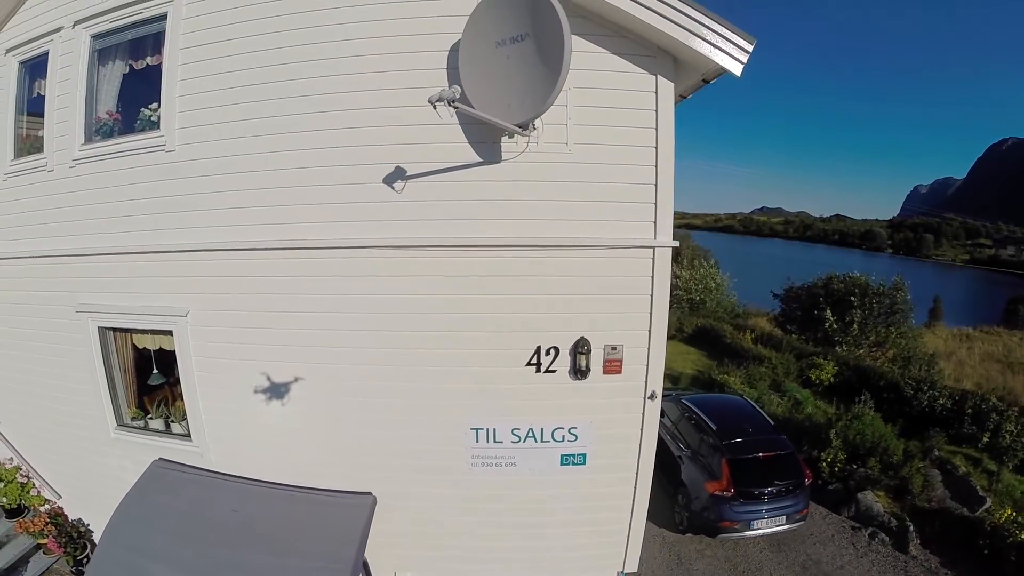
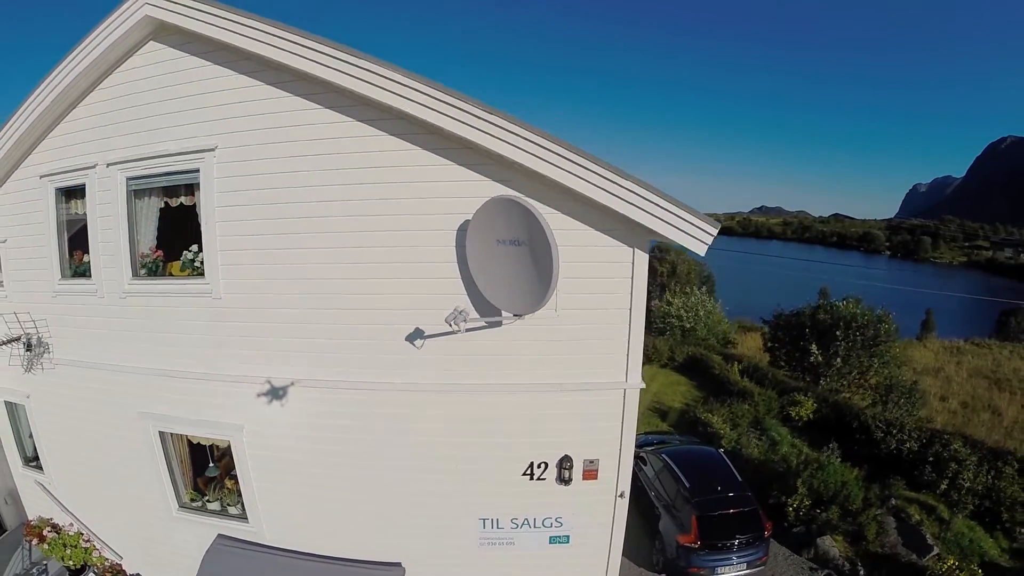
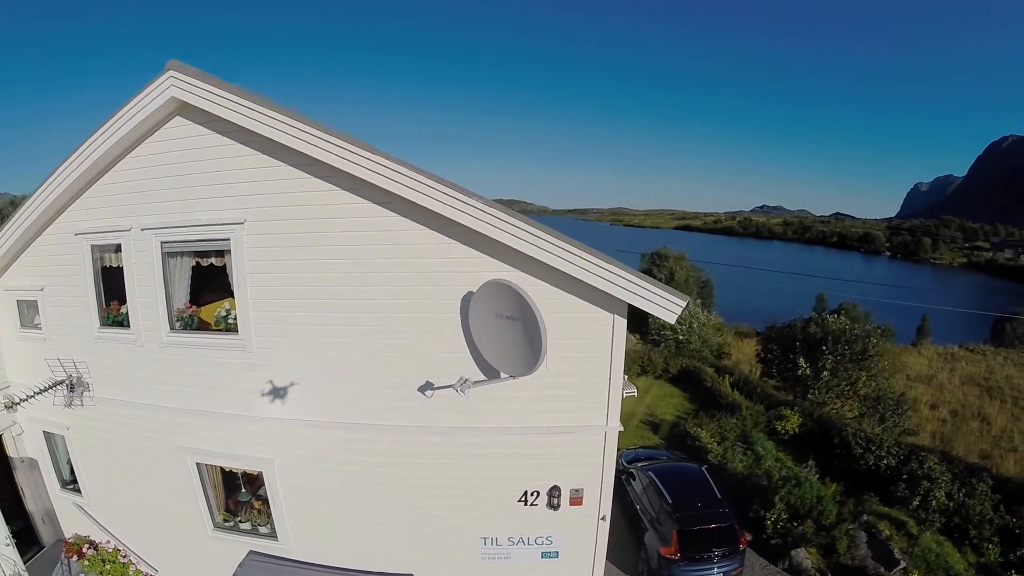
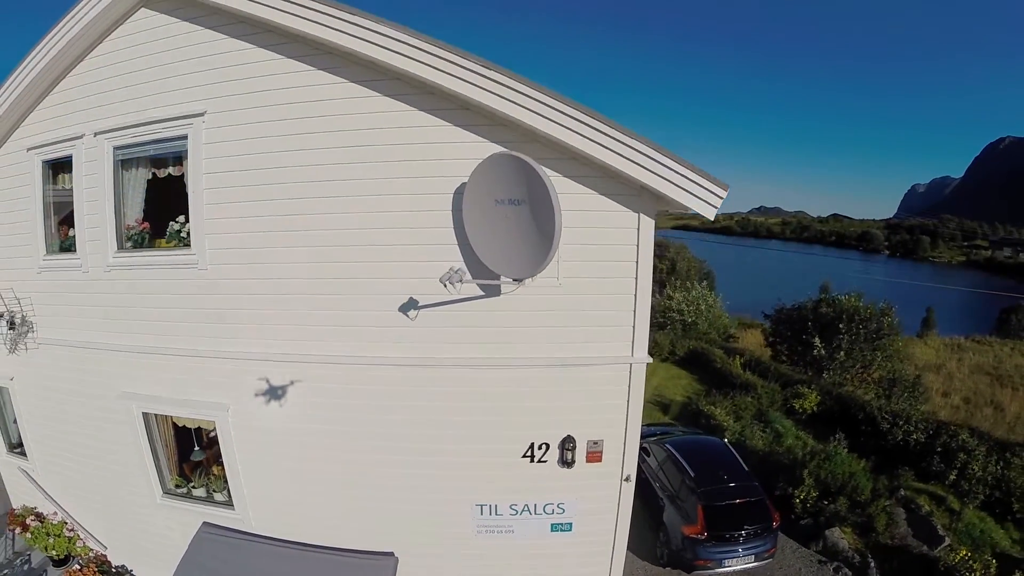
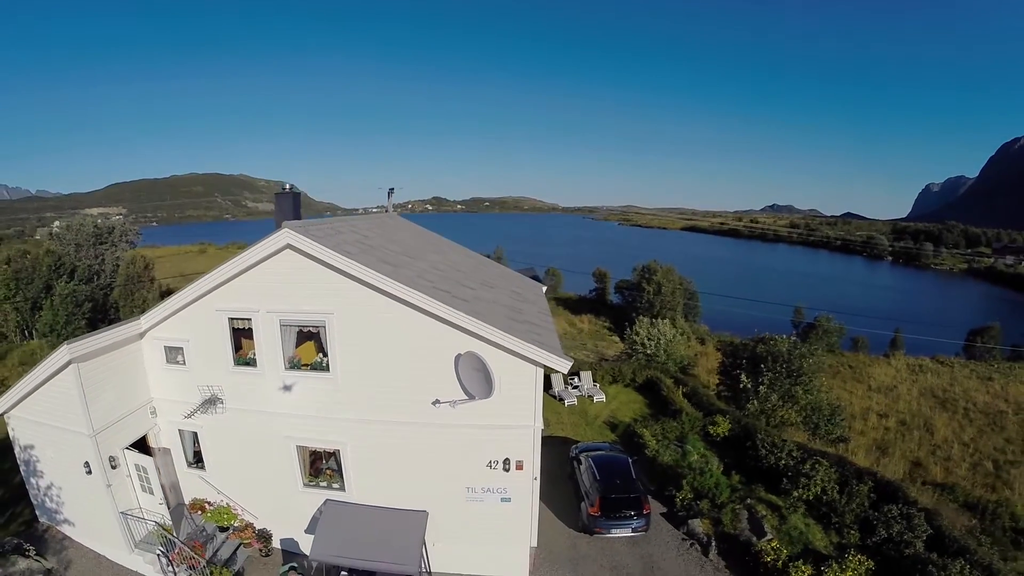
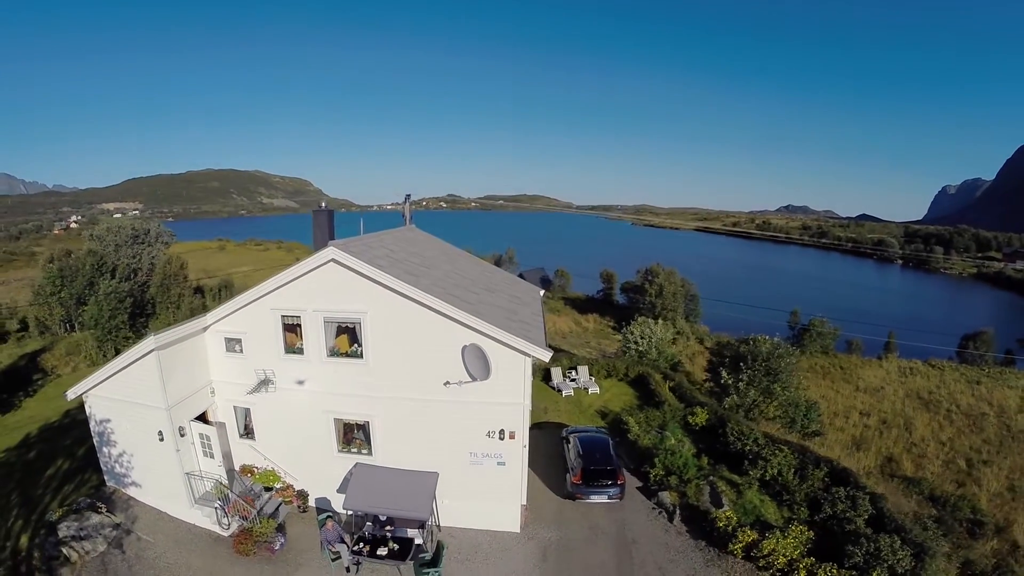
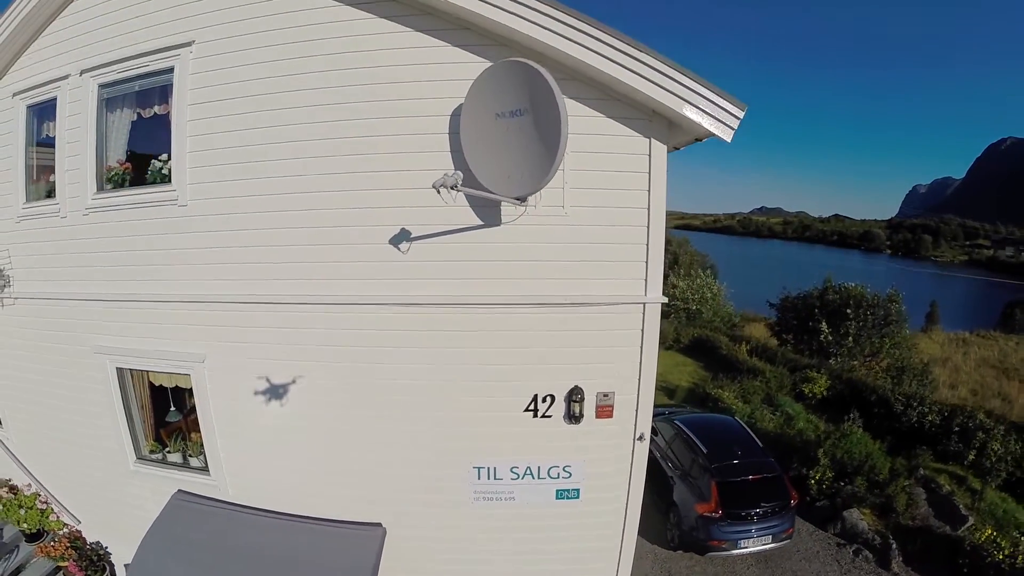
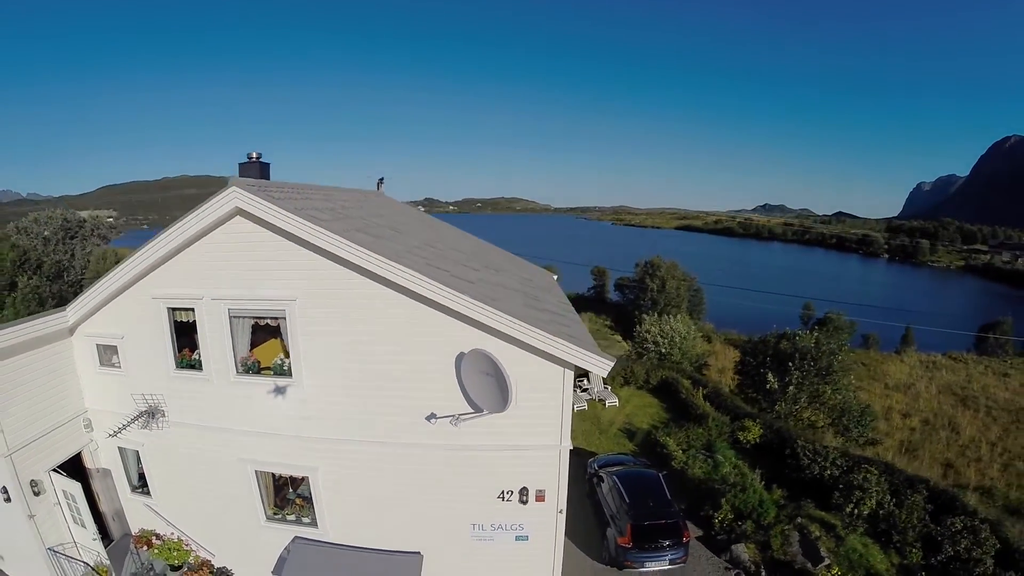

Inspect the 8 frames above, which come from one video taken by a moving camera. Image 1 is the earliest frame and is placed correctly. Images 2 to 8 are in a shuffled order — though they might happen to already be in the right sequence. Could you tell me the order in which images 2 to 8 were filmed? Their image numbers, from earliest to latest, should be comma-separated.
7, 4, 2, 3, 8, 5, 6
